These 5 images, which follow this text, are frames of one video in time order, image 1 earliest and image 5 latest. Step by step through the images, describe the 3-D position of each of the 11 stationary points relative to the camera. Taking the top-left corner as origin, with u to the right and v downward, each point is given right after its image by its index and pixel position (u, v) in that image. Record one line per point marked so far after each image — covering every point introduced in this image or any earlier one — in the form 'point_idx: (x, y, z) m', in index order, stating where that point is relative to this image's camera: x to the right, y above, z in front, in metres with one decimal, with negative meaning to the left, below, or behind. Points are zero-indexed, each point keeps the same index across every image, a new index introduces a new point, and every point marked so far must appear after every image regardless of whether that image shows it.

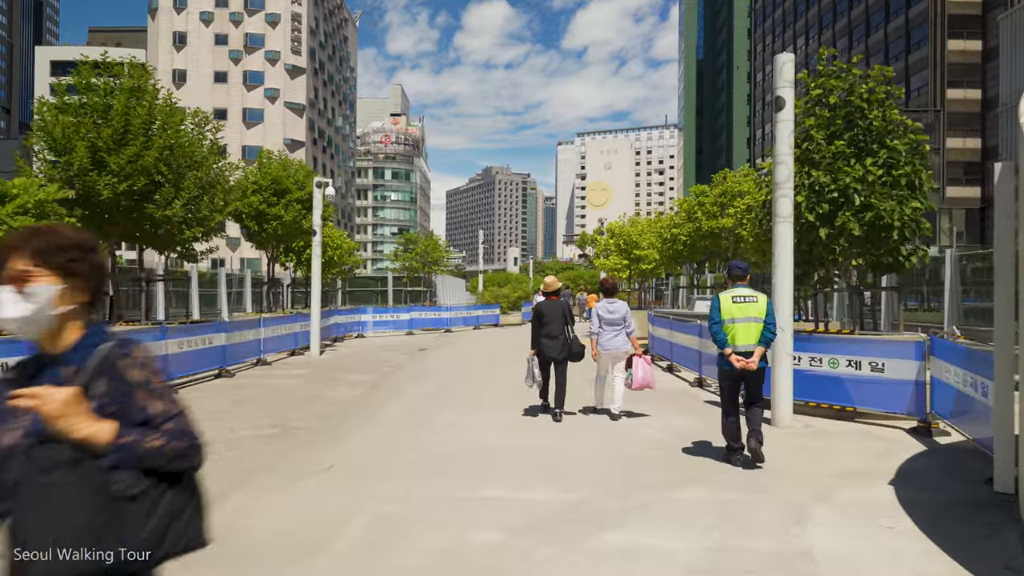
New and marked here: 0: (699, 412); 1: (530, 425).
0: (+2.8, -1.9, +11.0) m
1: (+0.2, -1.8, +9.5) m
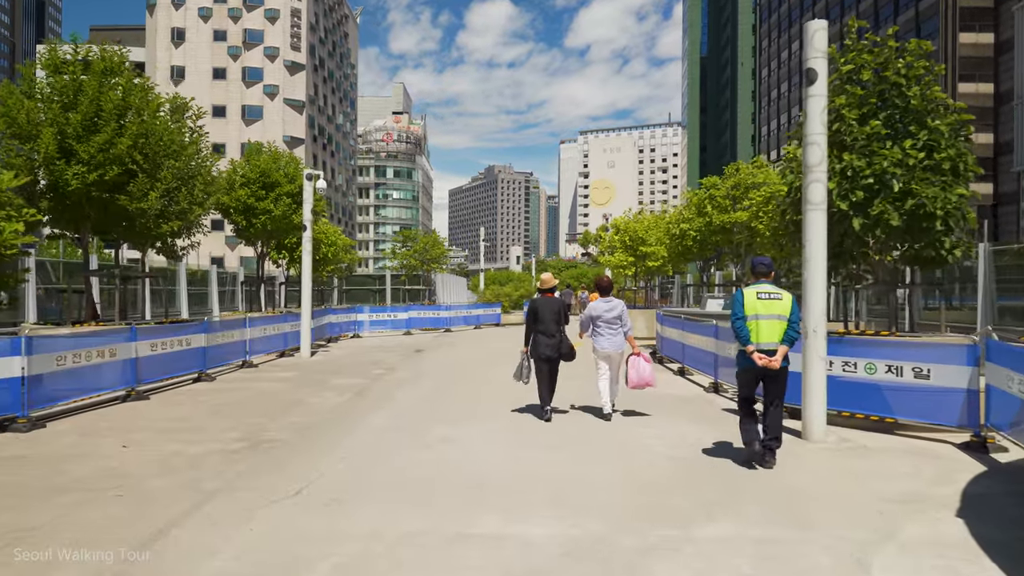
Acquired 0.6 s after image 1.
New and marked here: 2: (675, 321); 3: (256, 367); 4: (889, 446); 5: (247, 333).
0: (+2.8, -1.8, +10.0) m
1: (+0.2, -1.8, +8.5) m
2: (+3.7, -0.7, +16.6) m
3: (-5.9, -1.8, +16.7) m
4: (+4.1, -1.7, +8.0) m
5: (-6.1, -1.0, +16.7) m
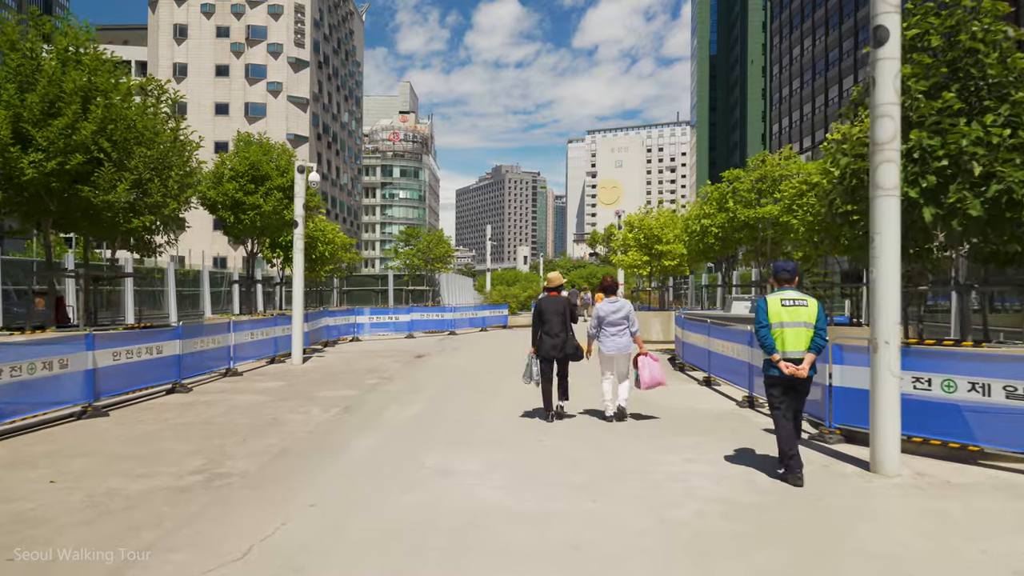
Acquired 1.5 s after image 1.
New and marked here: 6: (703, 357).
0: (+2.9, -1.8, +8.5) m
1: (+0.3, -1.8, +7.1) m
2: (+3.9, -0.8, +15.1) m
3: (-5.7, -1.8, +15.4) m
4: (+4.2, -1.7, +6.5) m
5: (-5.9, -1.1, +15.4) m
6: (+3.8, -1.4, +14.7) m
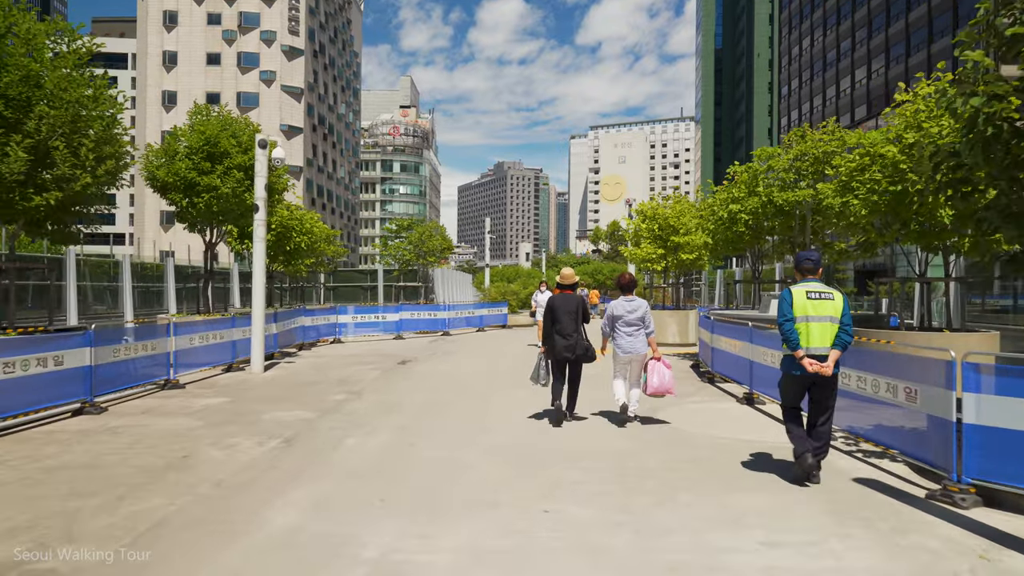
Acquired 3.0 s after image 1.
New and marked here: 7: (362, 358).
0: (+2.8, -1.8, +6.0) m
1: (+0.2, -1.7, +4.5) m
2: (+3.8, -0.7, +12.5) m
3: (-5.8, -1.7, +12.8) m
4: (+4.1, -1.7, +3.9) m
5: (-6.0, -1.0, +12.8) m
6: (+3.8, -1.3, +12.1) m
7: (-3.7, -1.7, +18.3) m
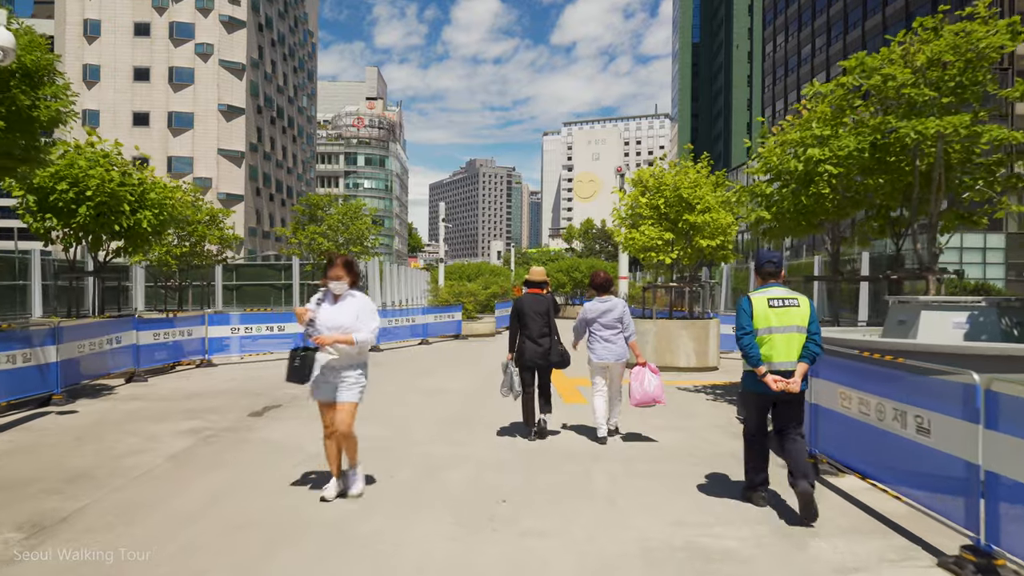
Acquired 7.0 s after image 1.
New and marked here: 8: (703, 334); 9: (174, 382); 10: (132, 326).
0: (+2.3, -1.8, -0.6) m
1: (-0.3, -1.7, -2.2) m
2: (+3.0, -0.7, +6.0) m
3: (-6.6, -1.7, +5.9) m
4: (+3.6, -1.7, -2.6) m
5: (-6.8, -1.0, +5.9) m
6: (+3.0, -1.3, +5.5) m
7: (-4.8, -1.7, +11.5) m
8: (+4.0, -1.0, +15.2) m
9: (-6.1, -1.7, +13.0) m
10: (-7.0, -0.7, +13.6) m
